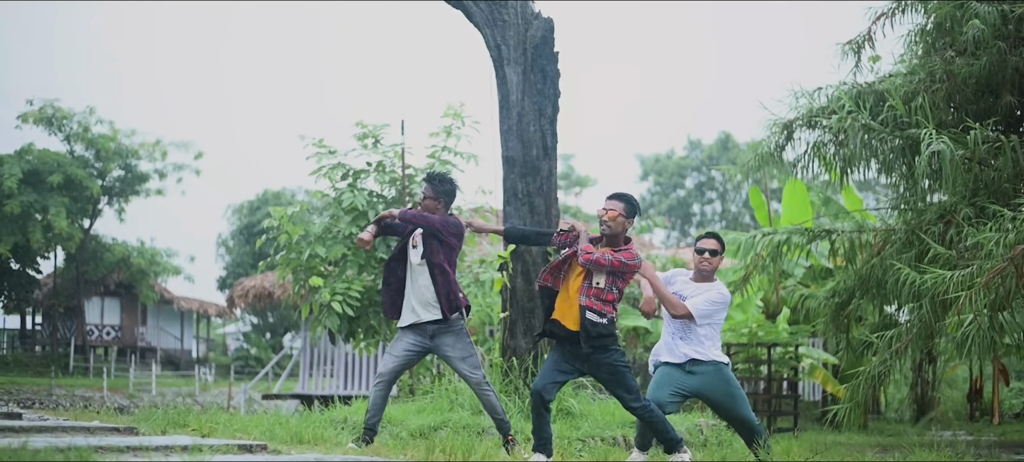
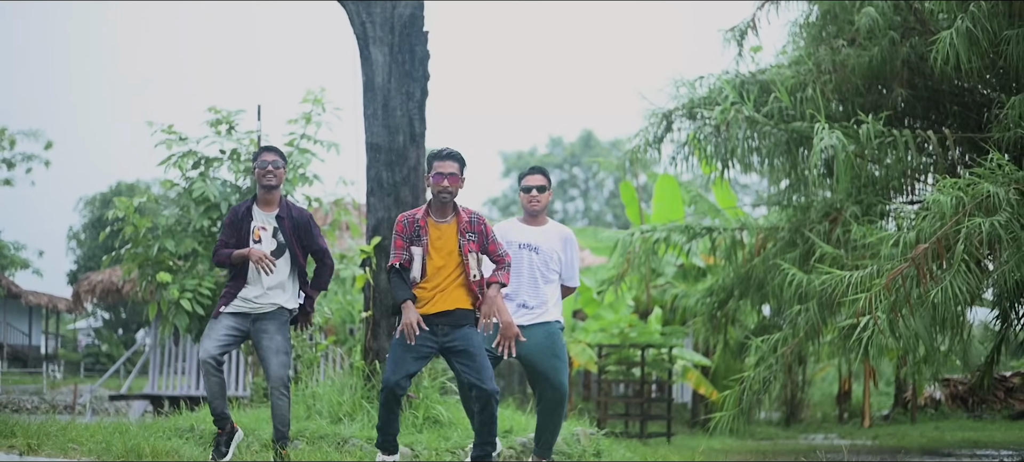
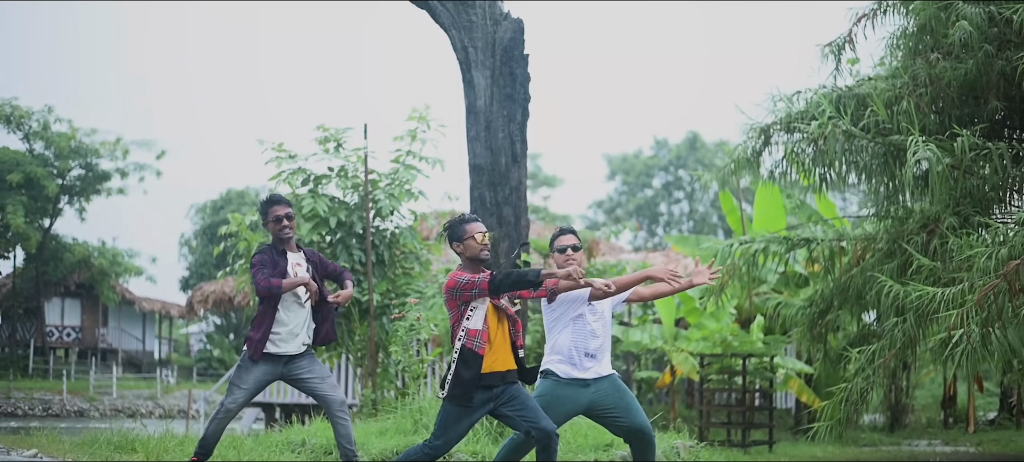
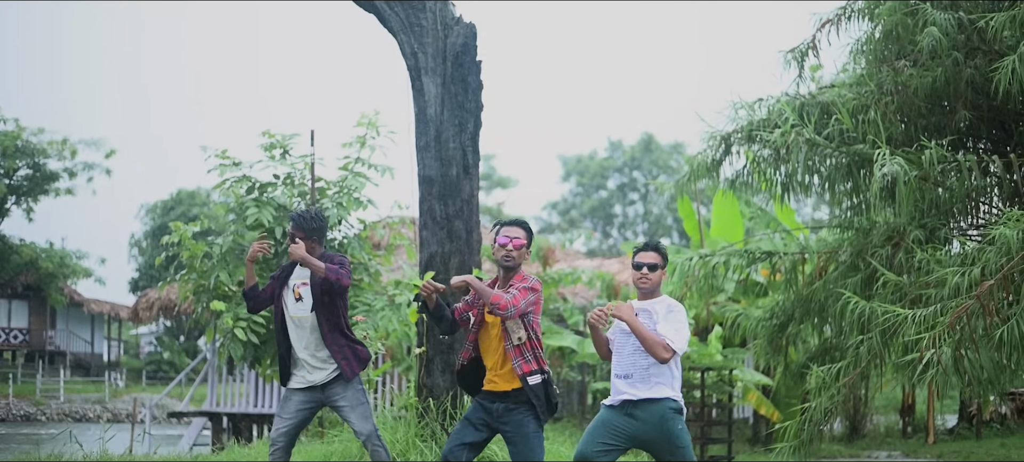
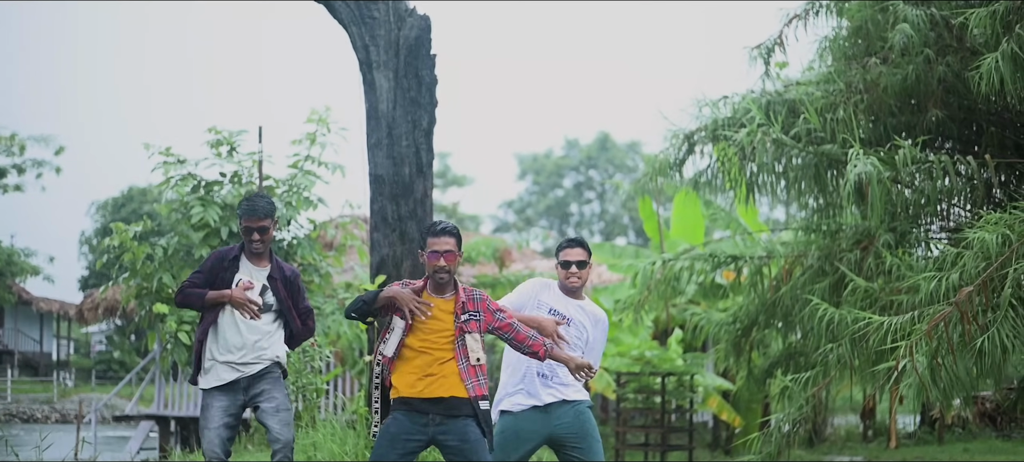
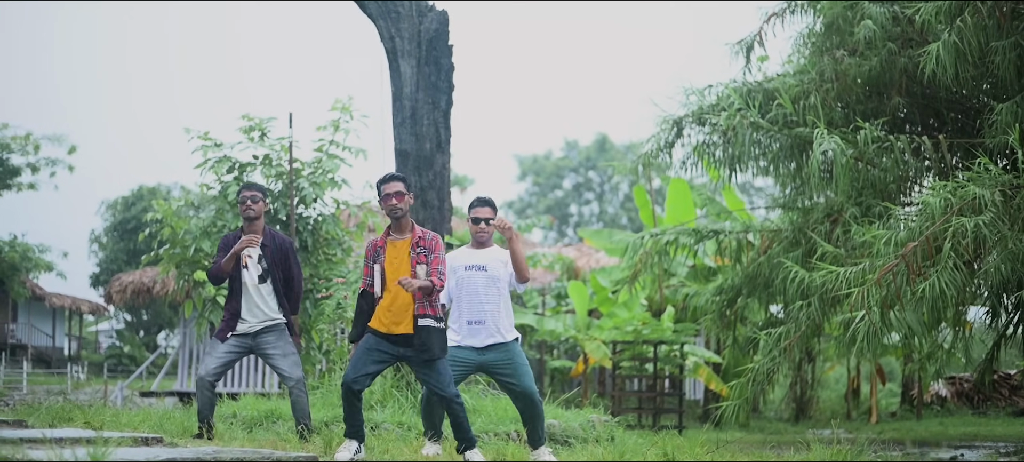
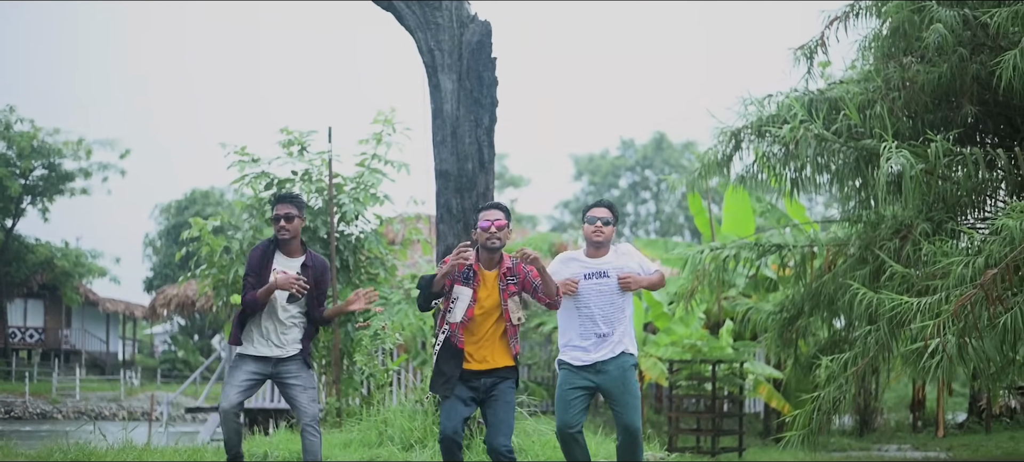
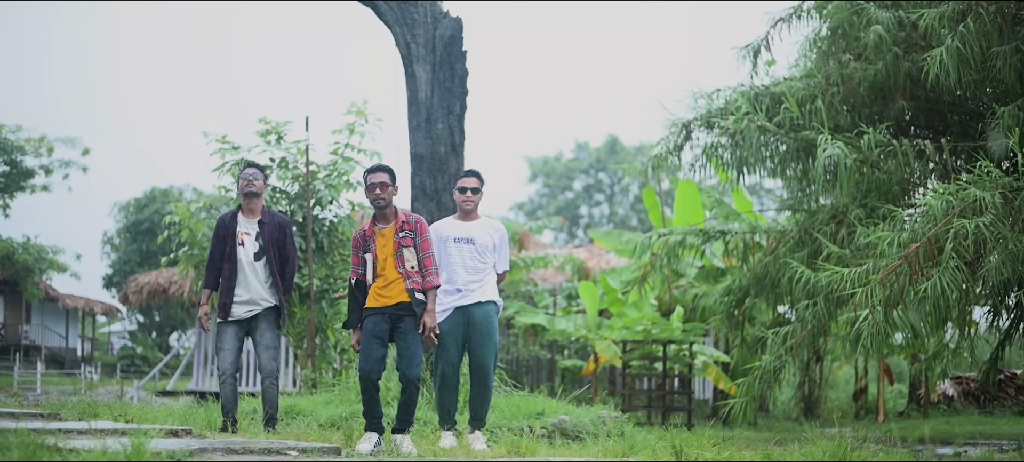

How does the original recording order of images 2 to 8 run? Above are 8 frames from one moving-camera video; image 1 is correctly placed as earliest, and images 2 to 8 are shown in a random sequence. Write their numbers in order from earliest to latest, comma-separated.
3, 7, 4, 5, 2, 6, 8
